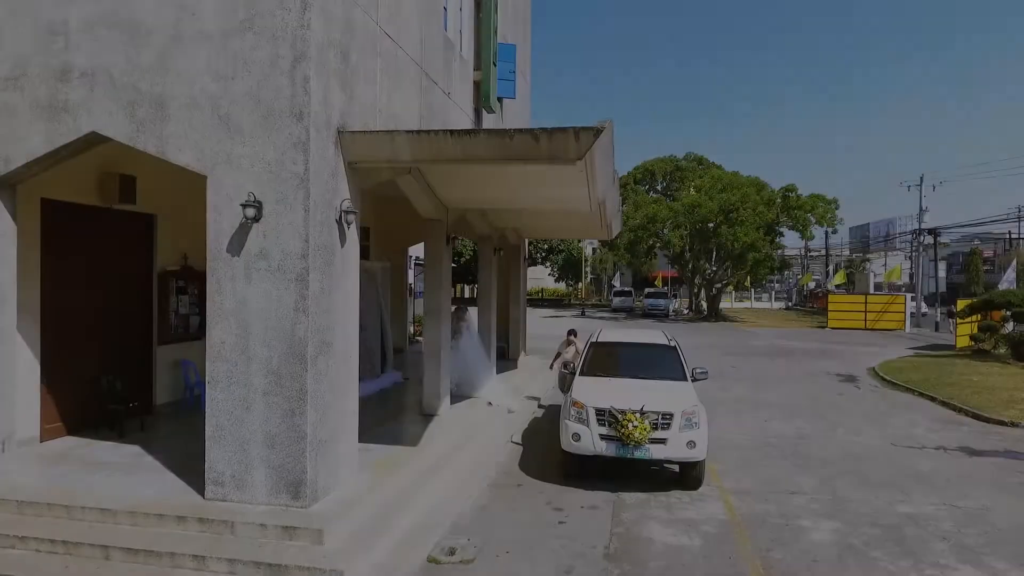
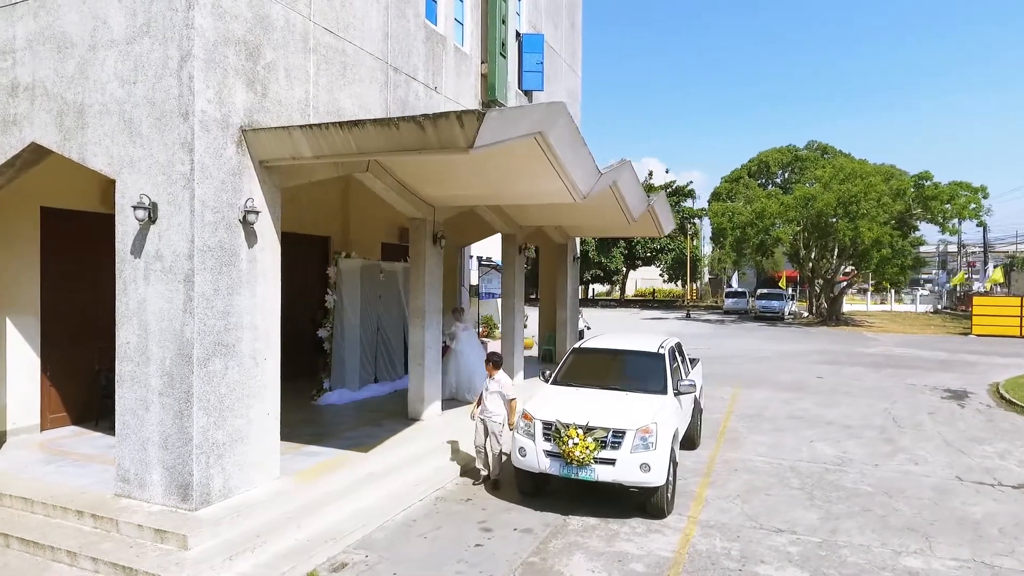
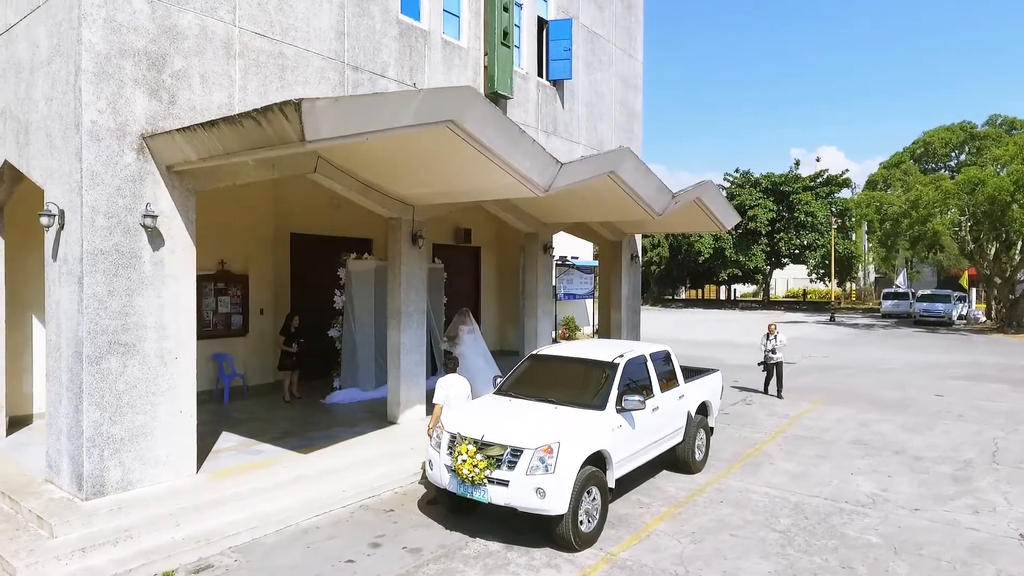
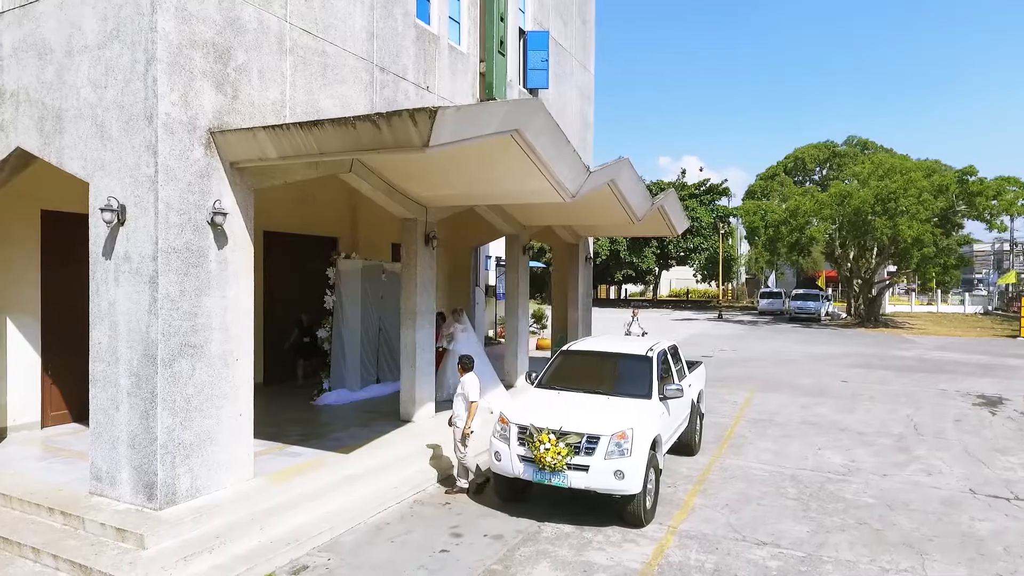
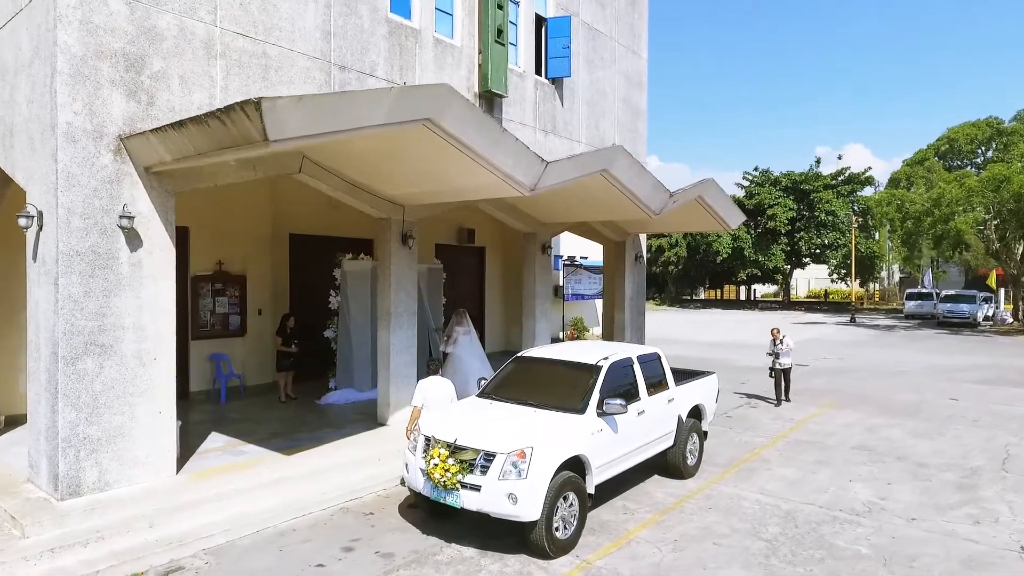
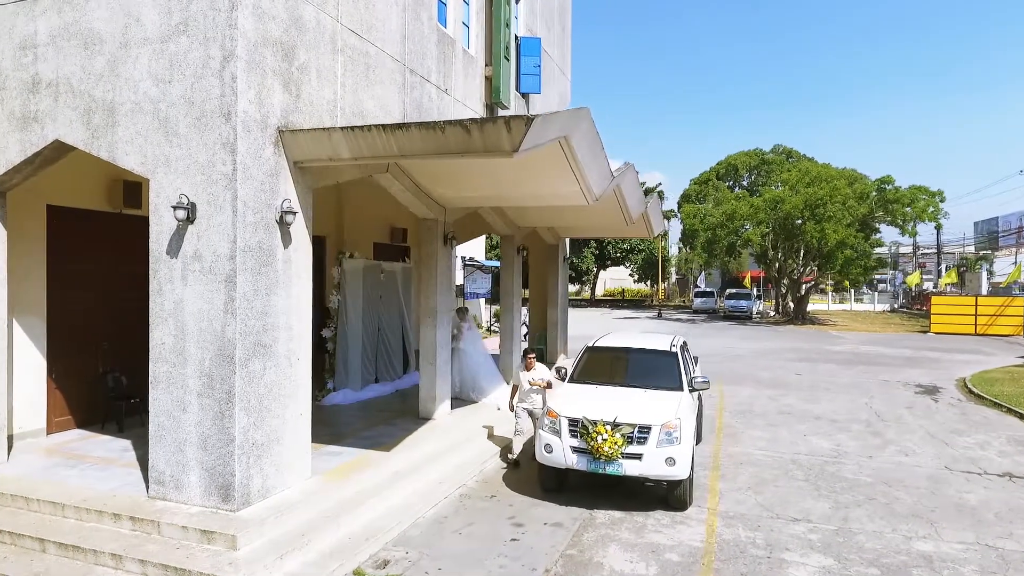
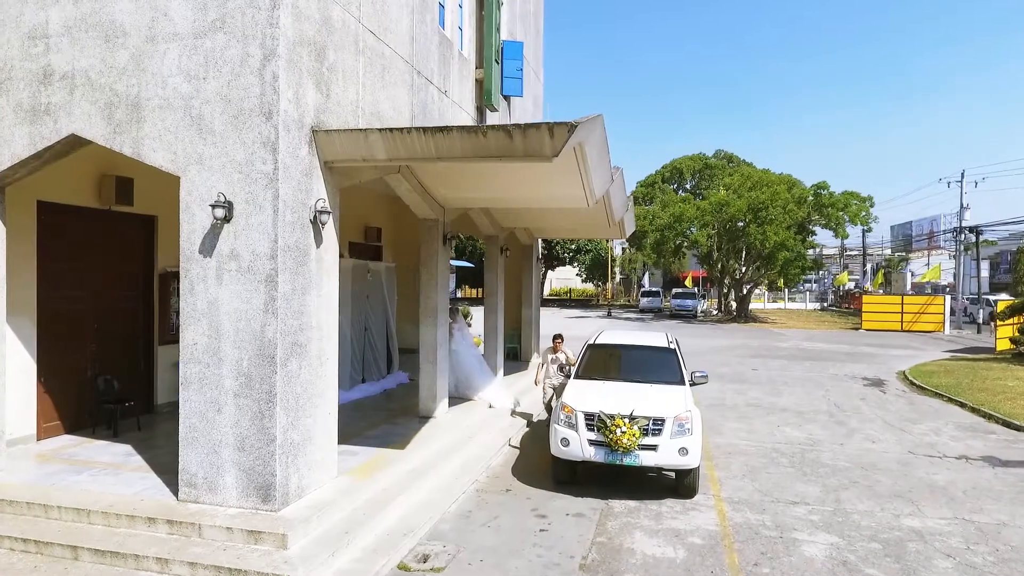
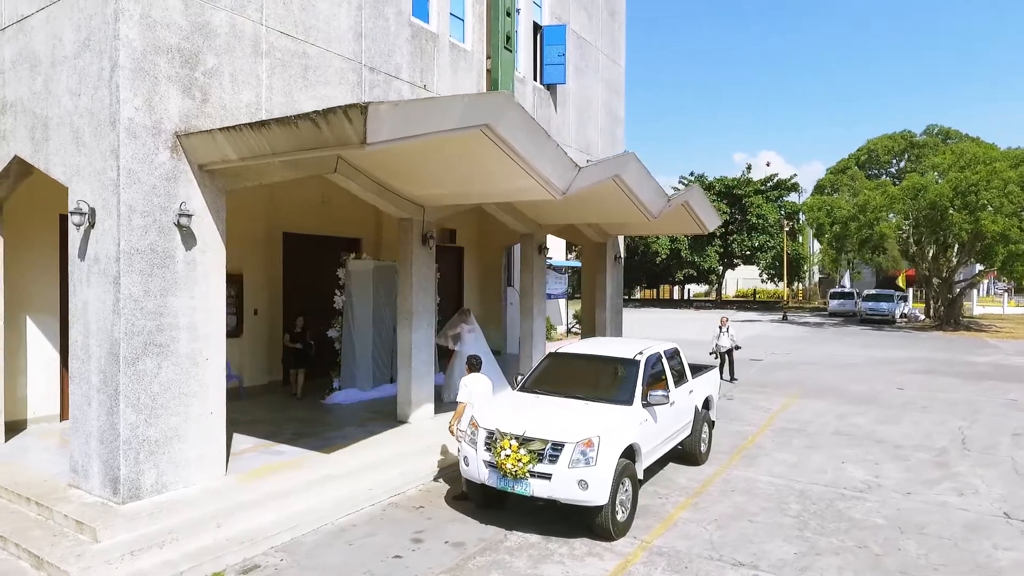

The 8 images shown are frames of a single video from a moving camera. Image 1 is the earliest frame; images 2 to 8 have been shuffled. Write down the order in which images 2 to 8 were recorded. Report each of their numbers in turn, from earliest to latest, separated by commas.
7, 6, 2, 4, 8, 3, 5
